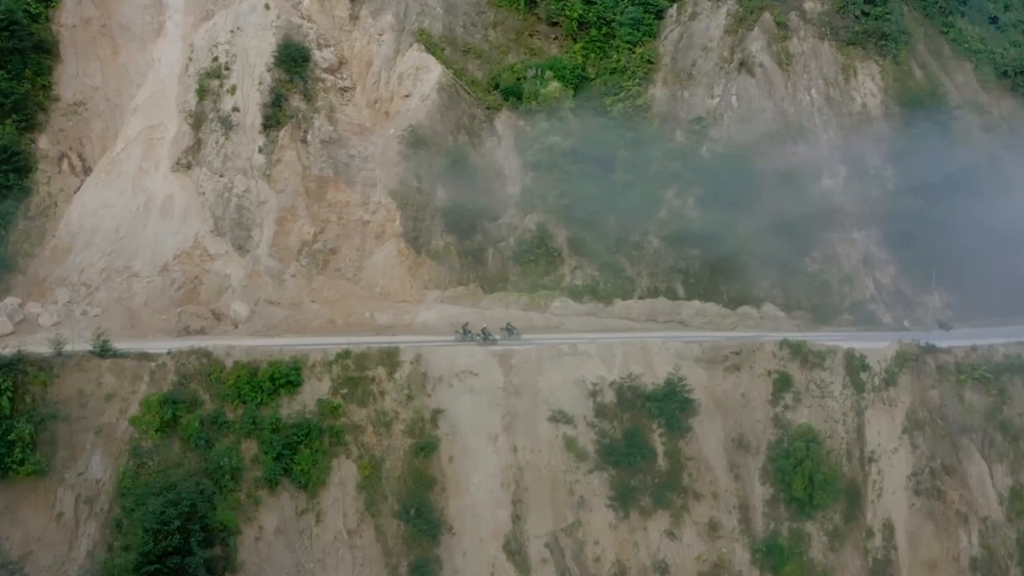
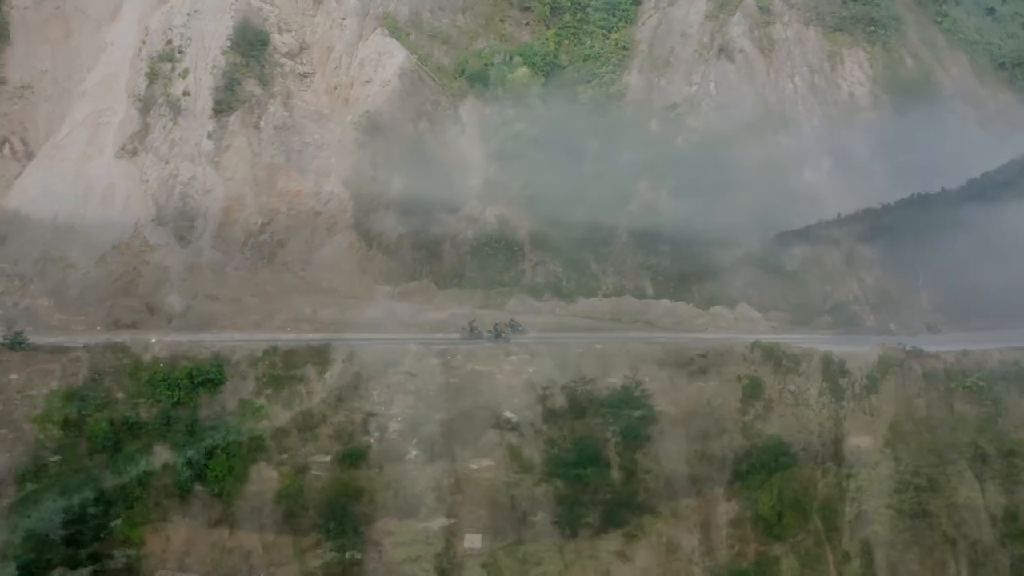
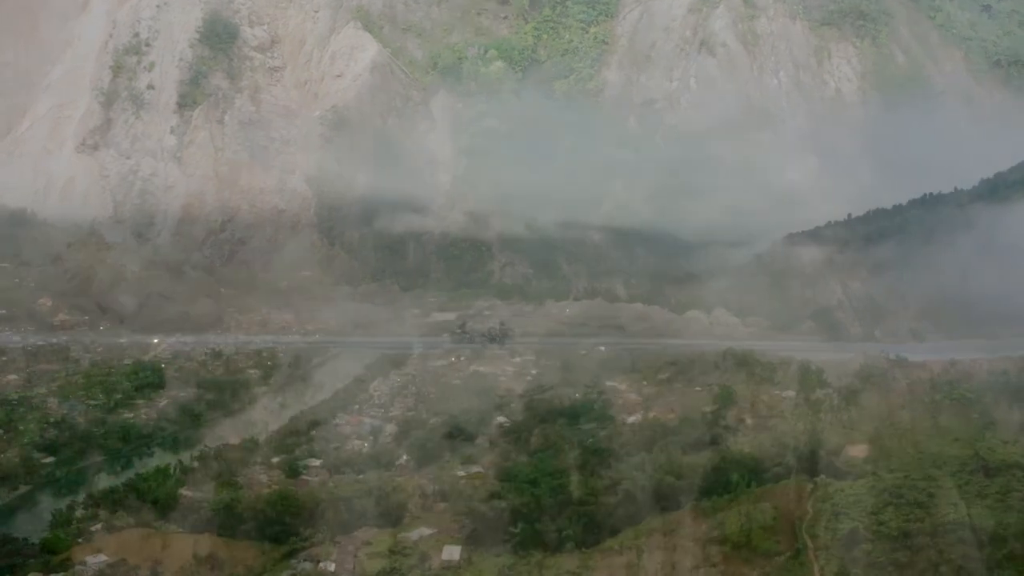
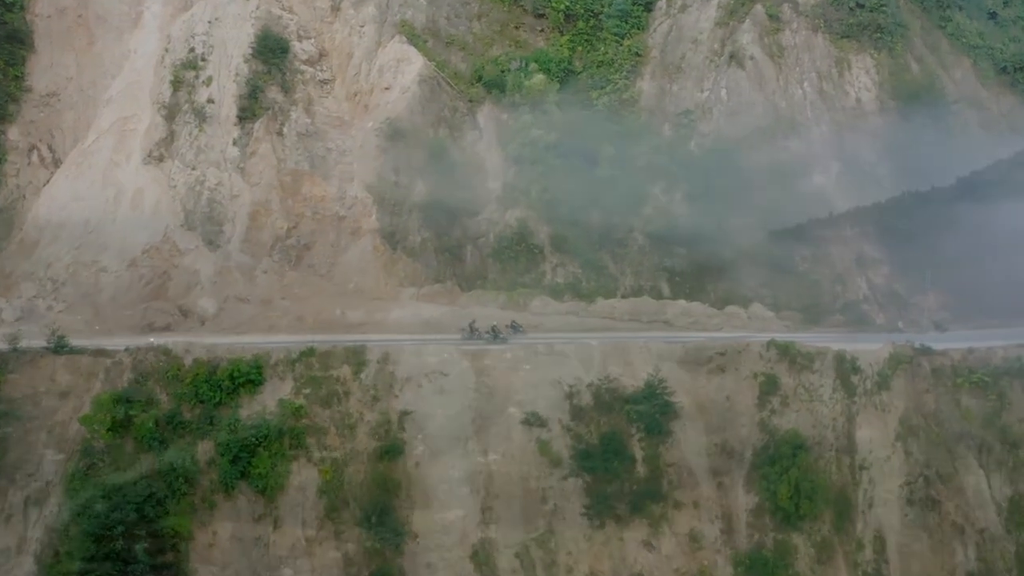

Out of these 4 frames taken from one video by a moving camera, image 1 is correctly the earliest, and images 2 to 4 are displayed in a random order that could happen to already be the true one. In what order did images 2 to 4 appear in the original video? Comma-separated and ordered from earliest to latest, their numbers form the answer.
4, 2, 3
